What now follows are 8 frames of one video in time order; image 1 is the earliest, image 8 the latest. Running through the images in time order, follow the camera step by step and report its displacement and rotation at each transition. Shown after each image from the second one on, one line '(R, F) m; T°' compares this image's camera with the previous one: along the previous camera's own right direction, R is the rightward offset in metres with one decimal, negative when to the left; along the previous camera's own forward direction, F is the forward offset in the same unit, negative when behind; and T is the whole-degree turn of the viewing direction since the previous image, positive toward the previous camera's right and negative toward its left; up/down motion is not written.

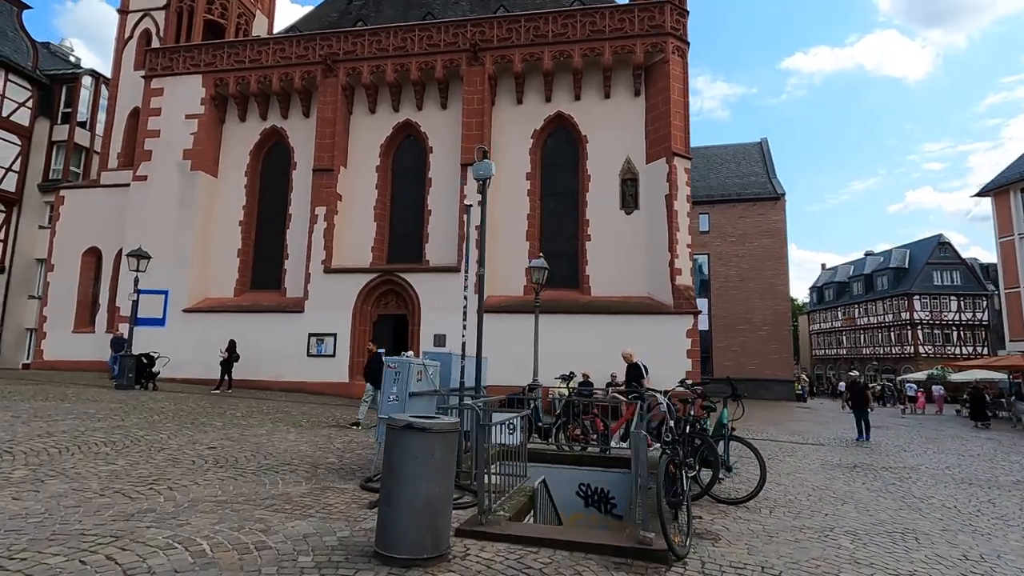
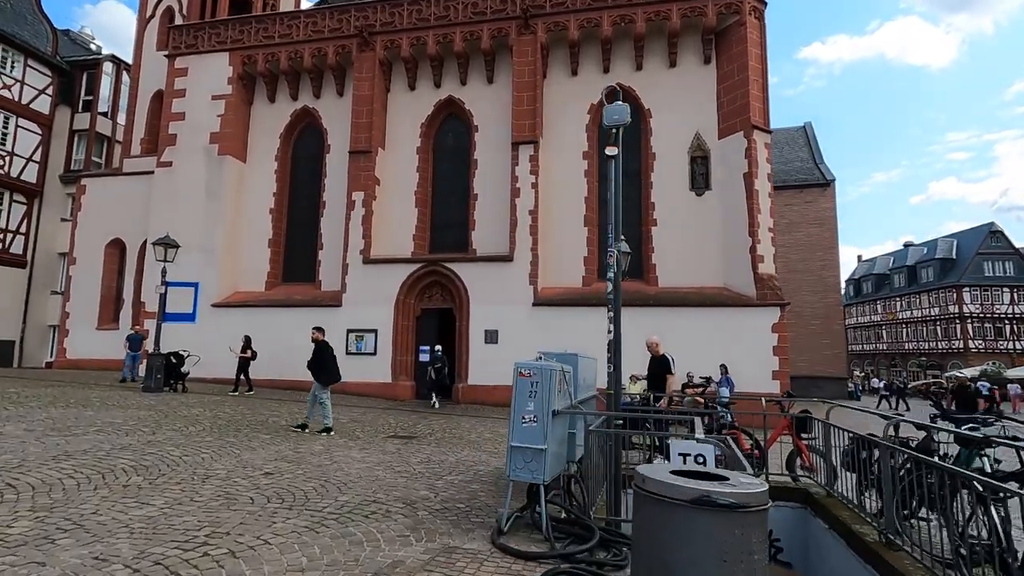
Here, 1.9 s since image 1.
(-1.2, +1.5) m; -2°
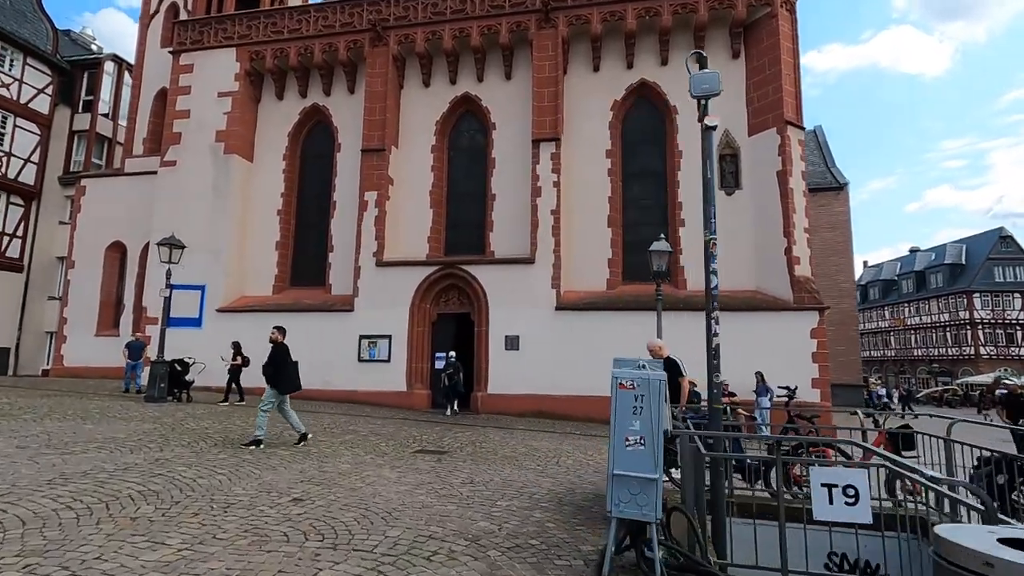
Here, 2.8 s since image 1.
(-0.6, +0.7) m; 0°
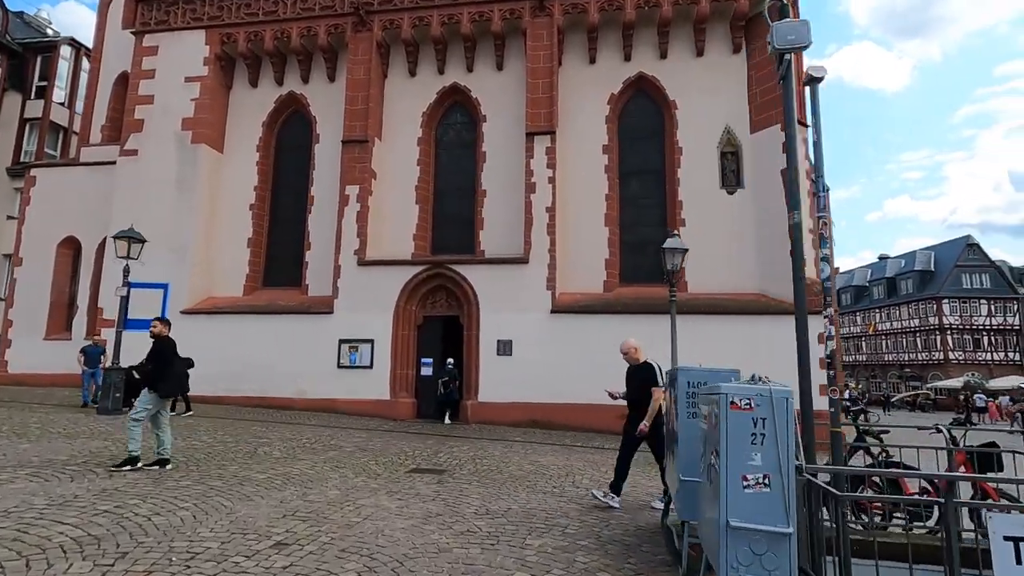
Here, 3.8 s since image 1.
(-0.4, +0.8) m; +3°
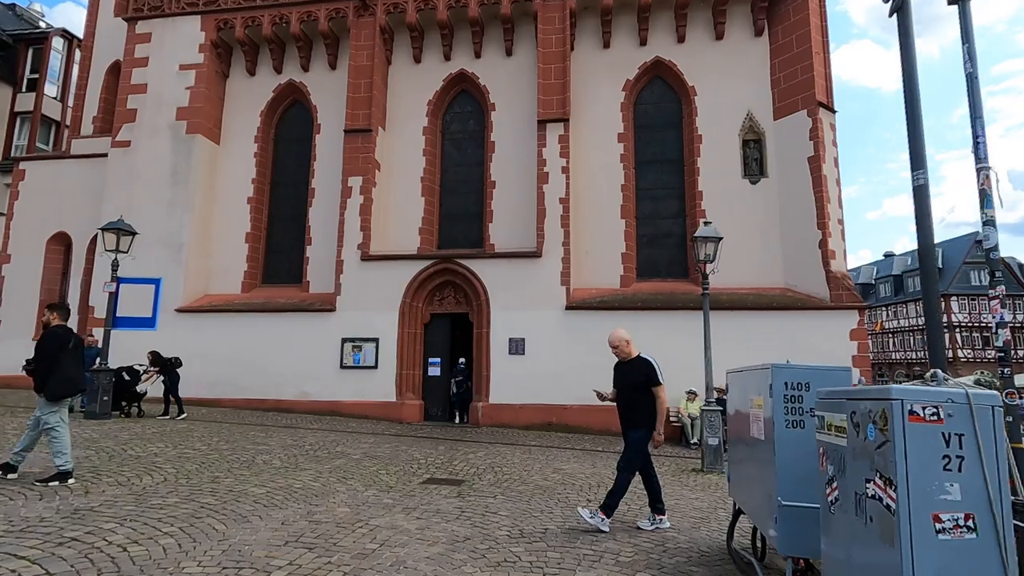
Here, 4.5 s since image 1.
(-0.3, +0.7) m; 0°
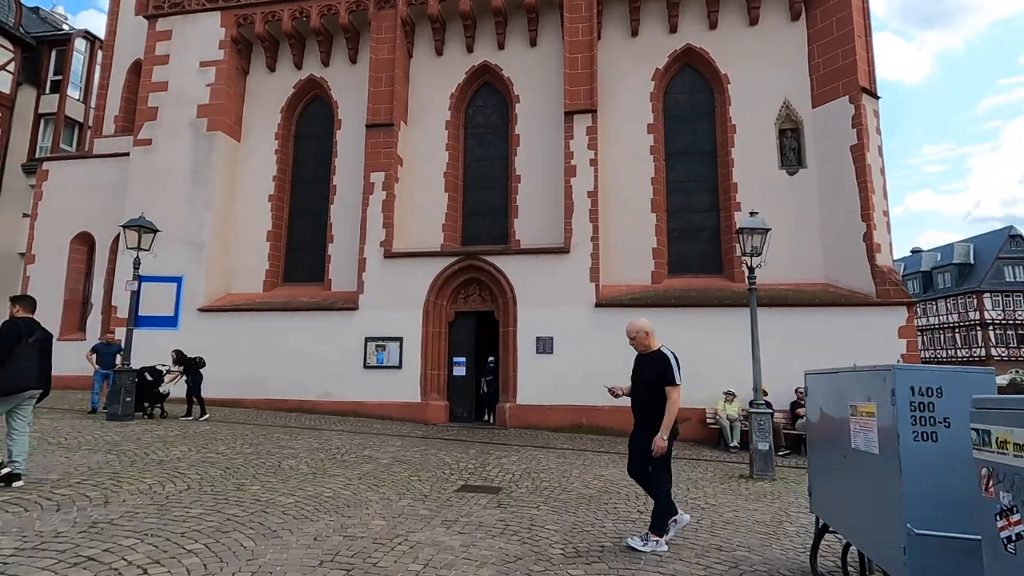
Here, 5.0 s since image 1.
(-0.3, +0.4) m; -2°
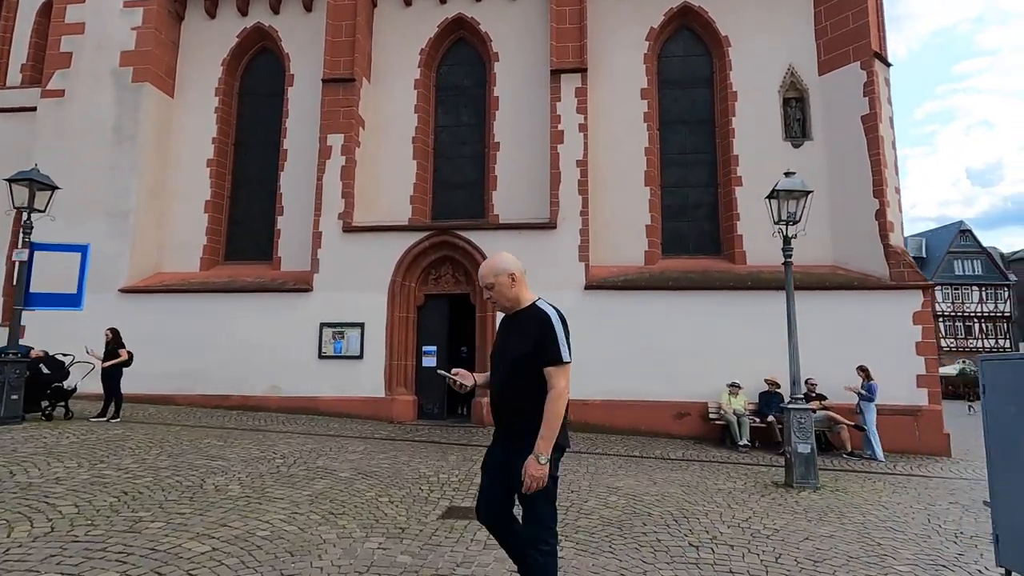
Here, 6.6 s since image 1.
(-0.4, +1.4) m; +4°
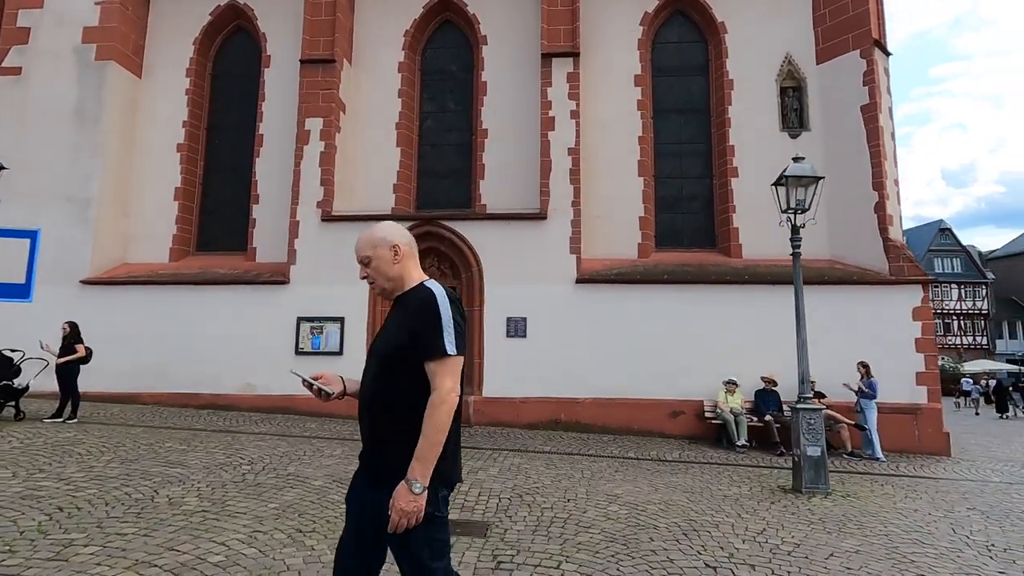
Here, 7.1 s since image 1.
(-0.1, +0.5) m; +2°
